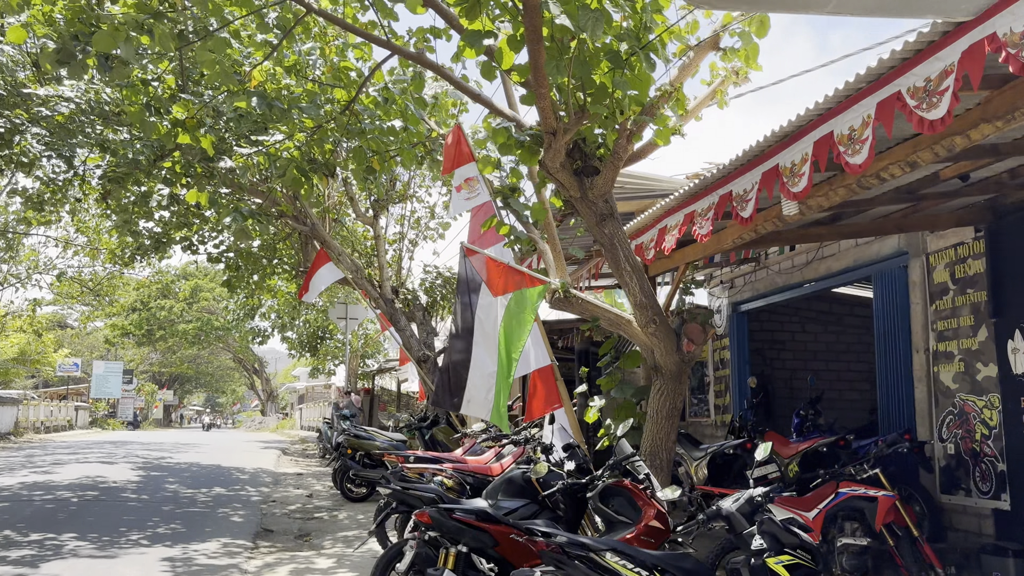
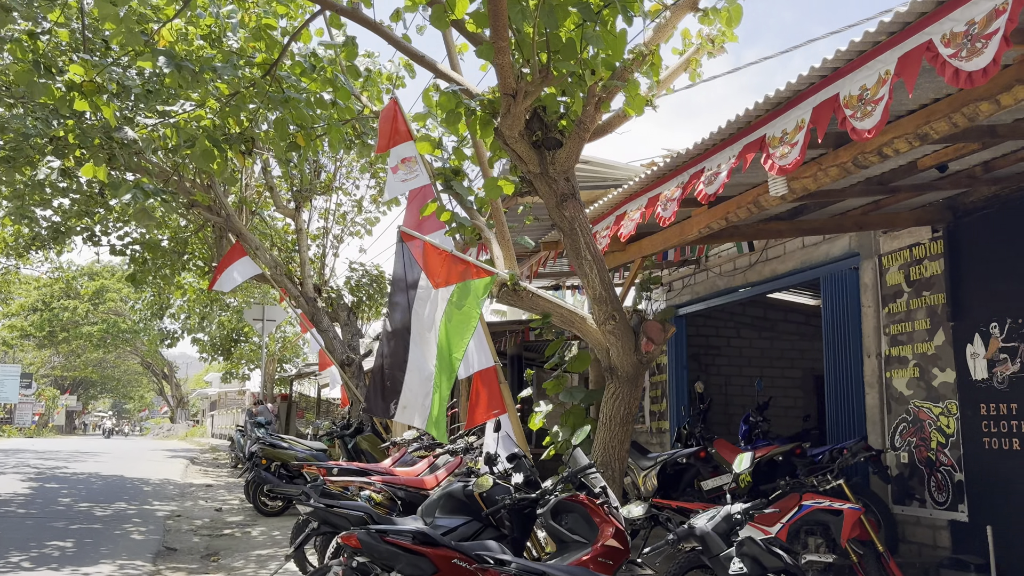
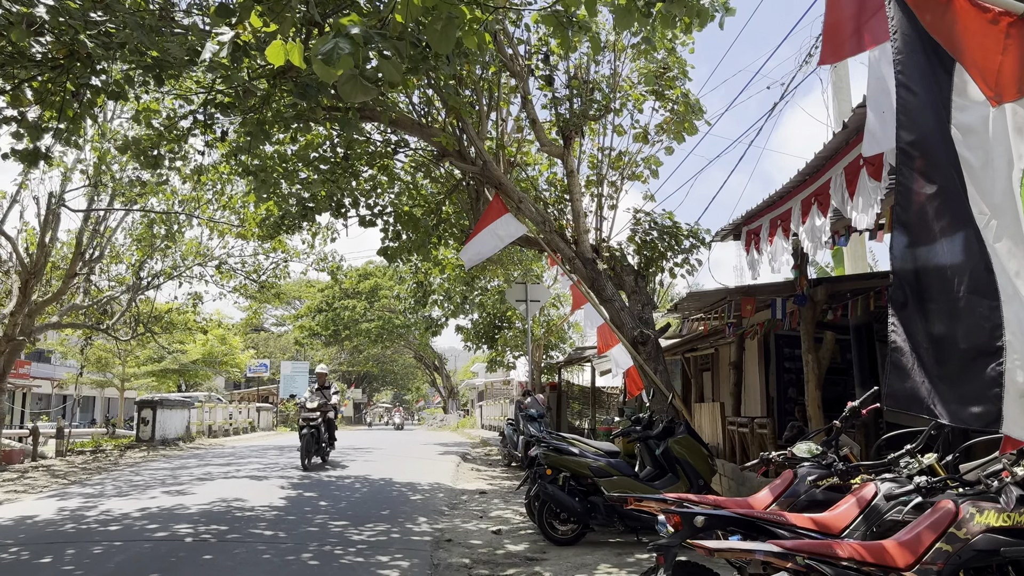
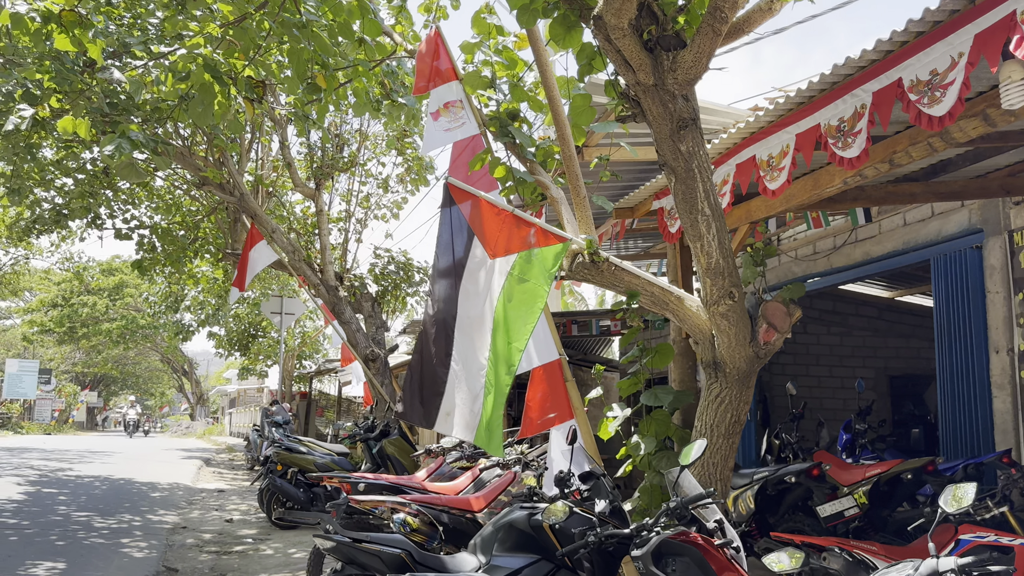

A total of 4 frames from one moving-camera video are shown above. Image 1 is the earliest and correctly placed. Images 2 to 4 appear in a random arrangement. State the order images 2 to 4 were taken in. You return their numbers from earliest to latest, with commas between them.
2, 4, 3
